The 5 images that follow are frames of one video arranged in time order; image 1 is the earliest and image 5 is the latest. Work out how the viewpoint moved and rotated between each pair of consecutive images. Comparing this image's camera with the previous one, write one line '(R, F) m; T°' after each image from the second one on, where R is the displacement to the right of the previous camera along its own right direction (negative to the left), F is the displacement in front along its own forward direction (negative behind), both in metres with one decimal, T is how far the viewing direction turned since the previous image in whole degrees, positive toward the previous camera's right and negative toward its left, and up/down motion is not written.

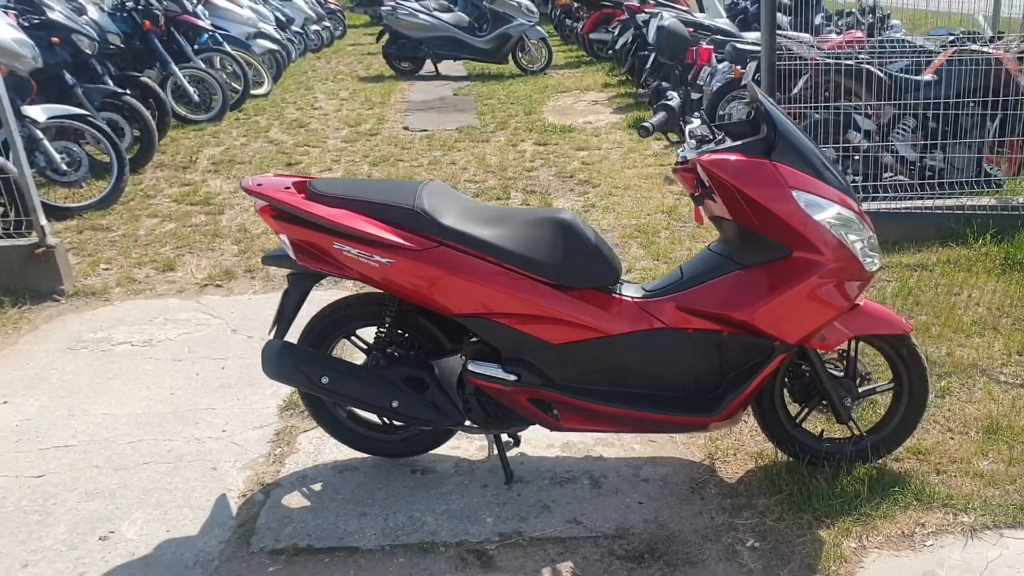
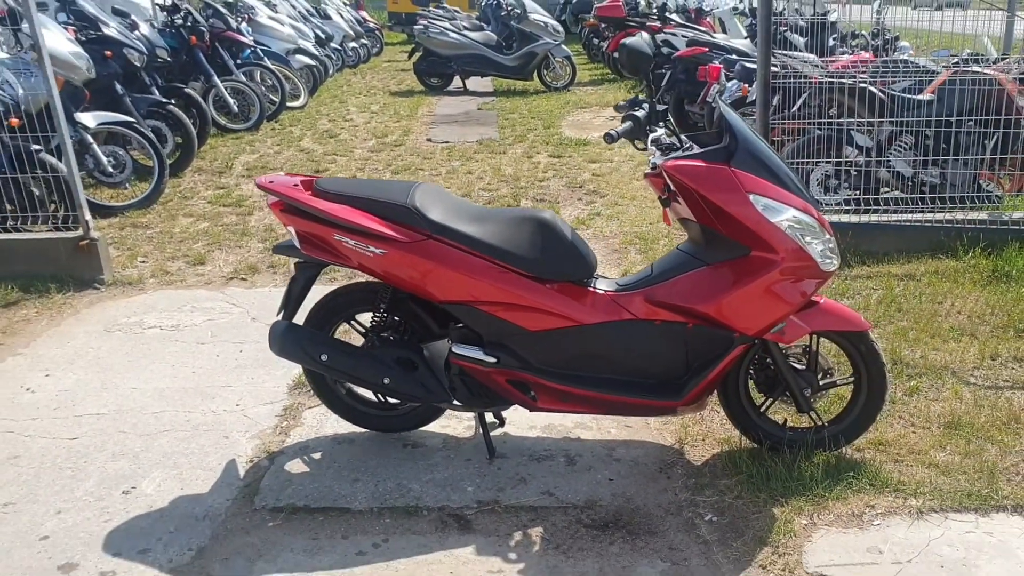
(+0.2, -0.3) m; -2°
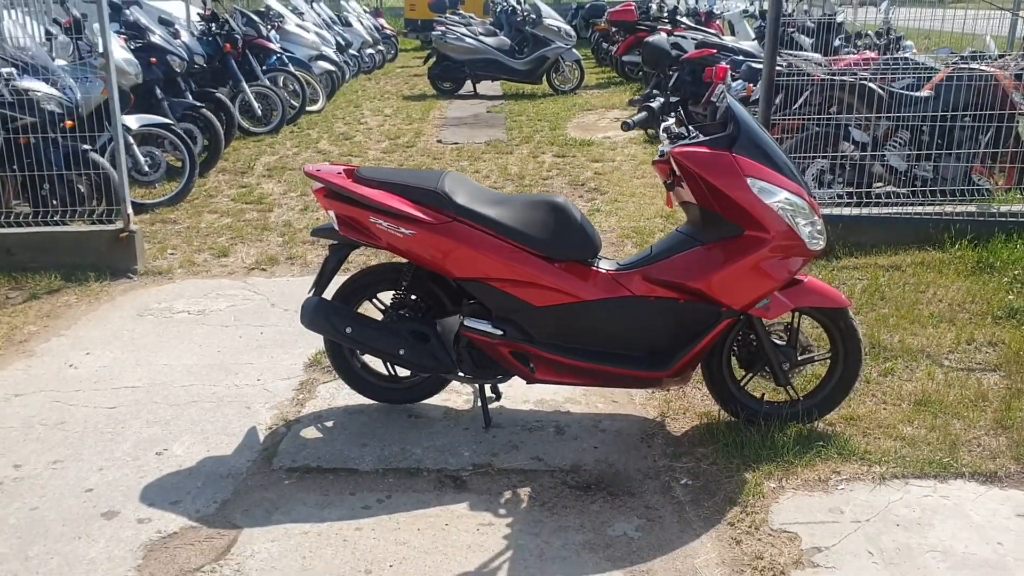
(+0.1, -0.3) m; -1°
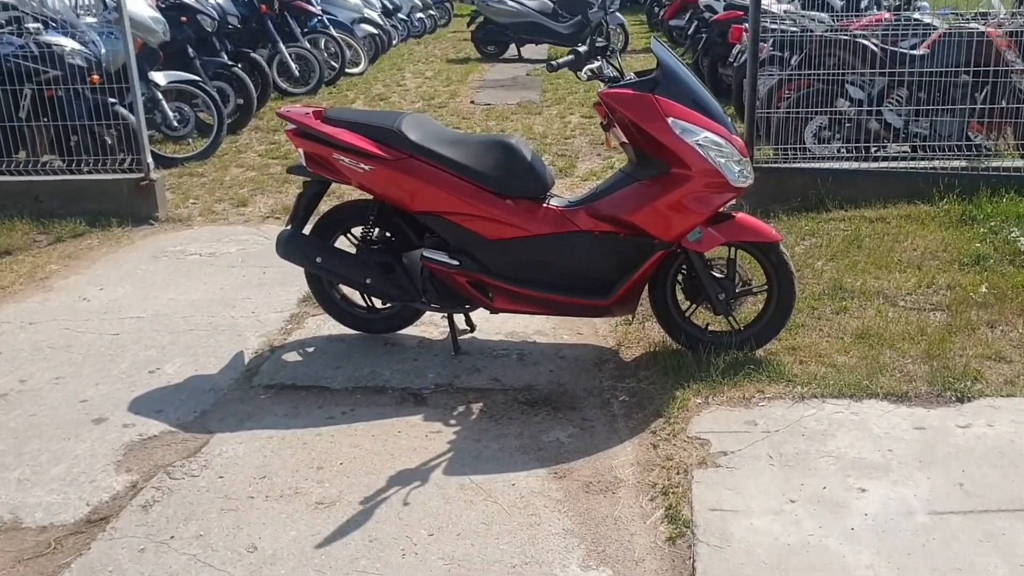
(+0.5, -0.3) m; -5°
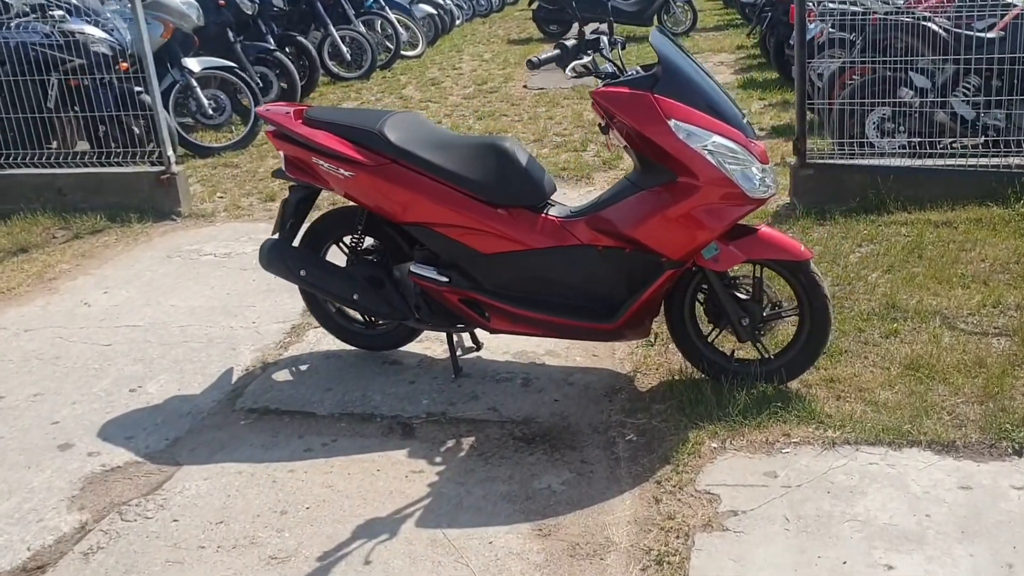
(+0.3, +0.4) m; -5°
